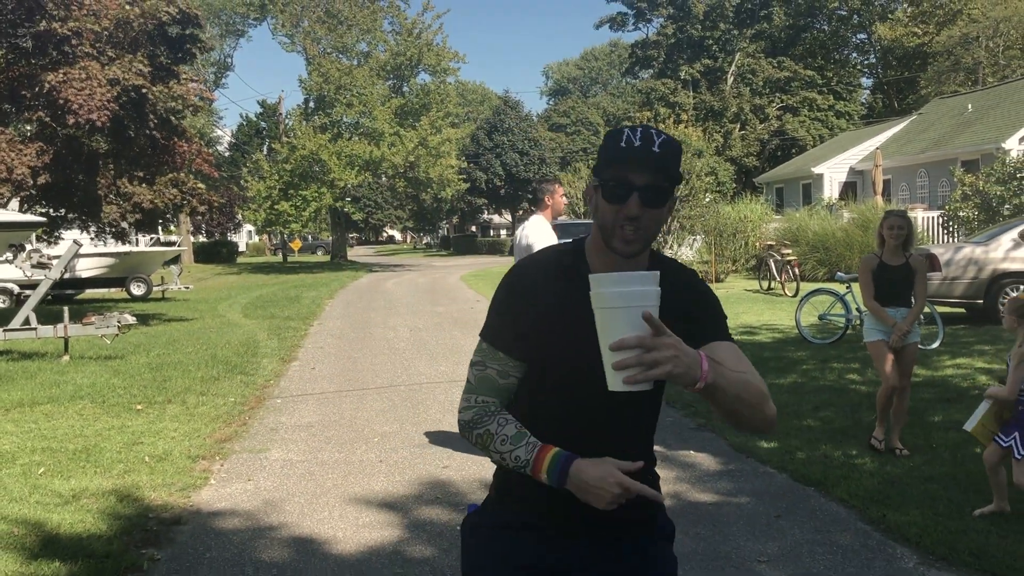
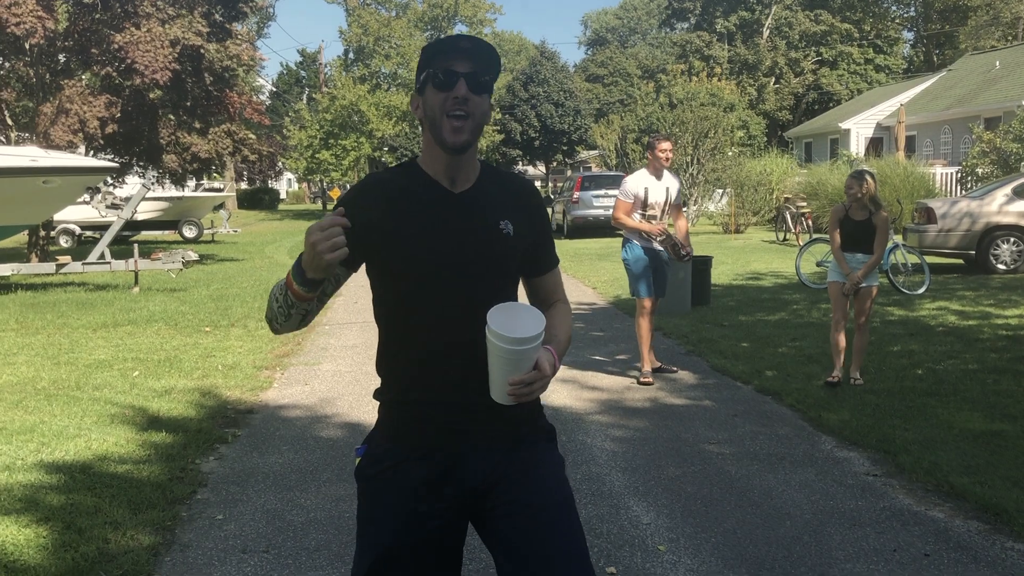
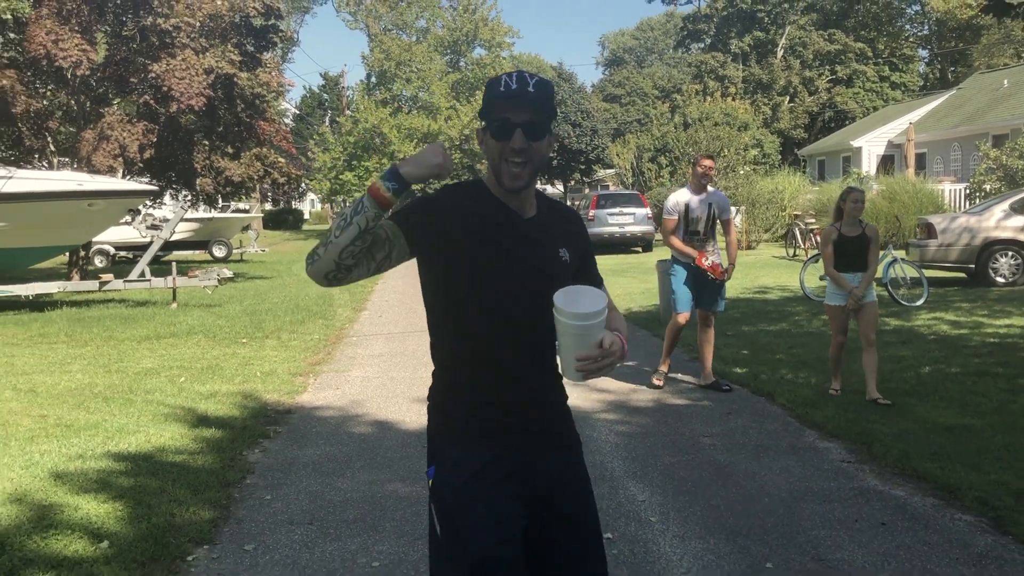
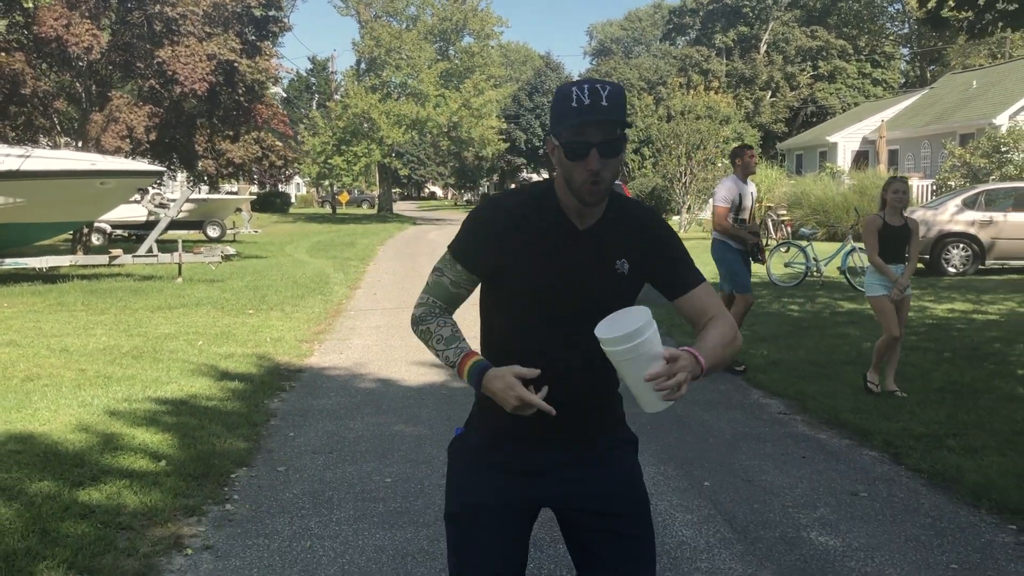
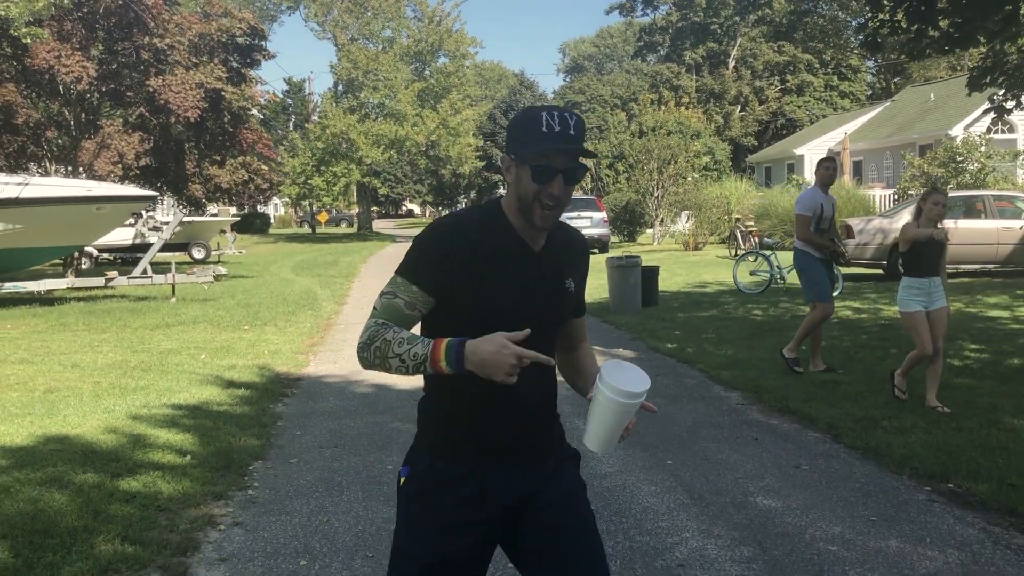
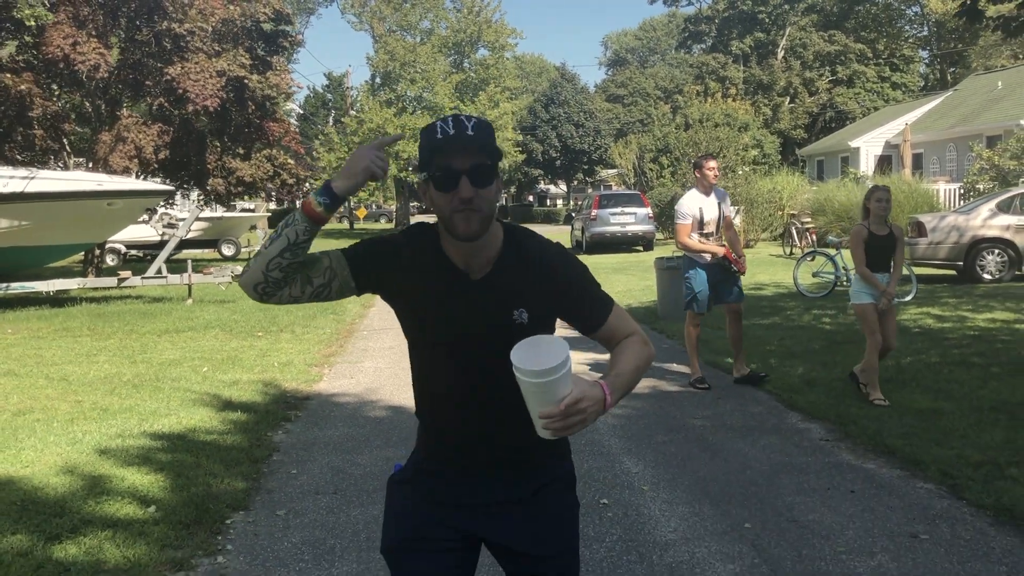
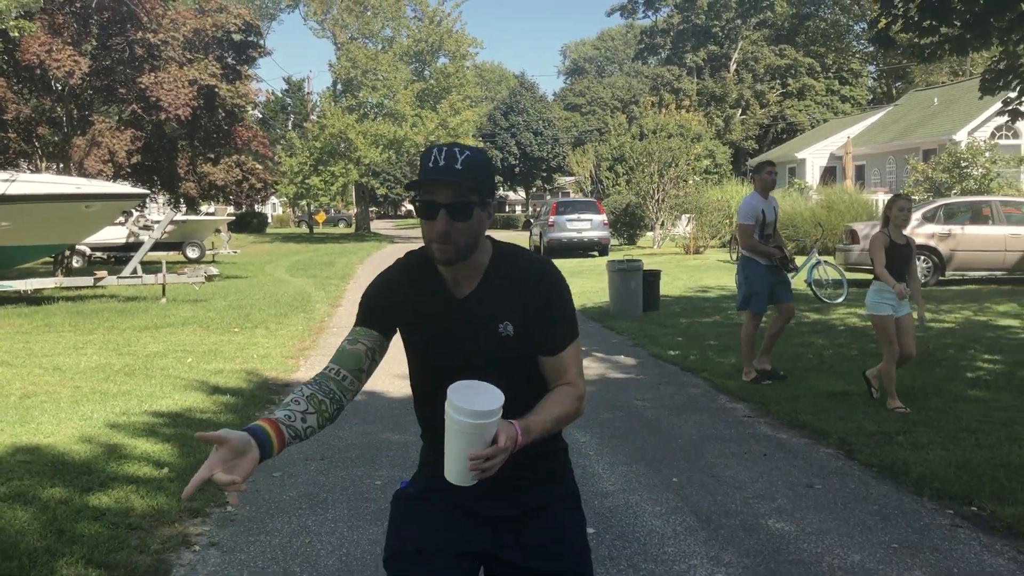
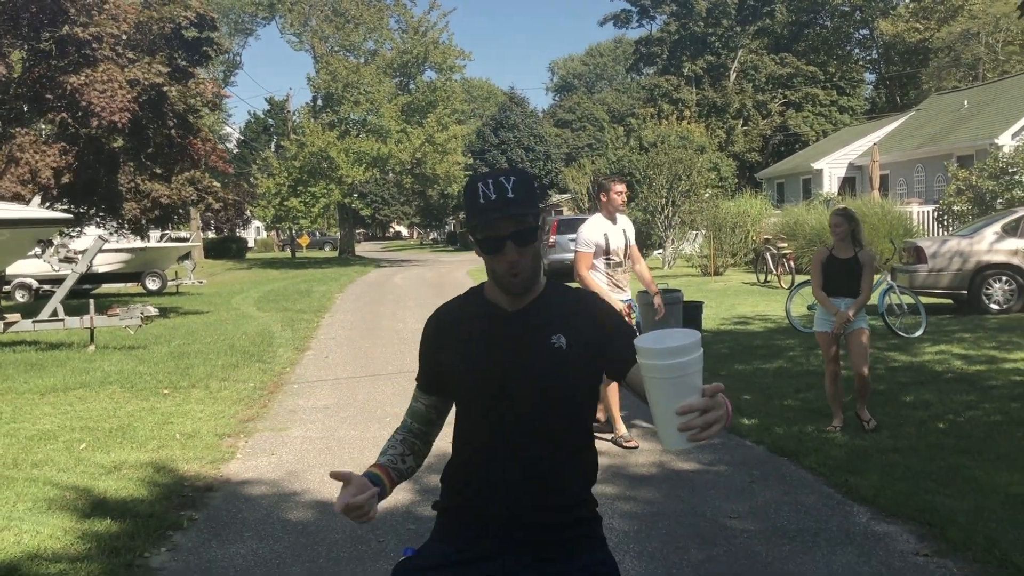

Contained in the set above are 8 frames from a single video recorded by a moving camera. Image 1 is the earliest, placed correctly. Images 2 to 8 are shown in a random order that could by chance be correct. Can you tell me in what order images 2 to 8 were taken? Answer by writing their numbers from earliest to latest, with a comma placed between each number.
8, 2, 3, 6, 4, 7, 5
